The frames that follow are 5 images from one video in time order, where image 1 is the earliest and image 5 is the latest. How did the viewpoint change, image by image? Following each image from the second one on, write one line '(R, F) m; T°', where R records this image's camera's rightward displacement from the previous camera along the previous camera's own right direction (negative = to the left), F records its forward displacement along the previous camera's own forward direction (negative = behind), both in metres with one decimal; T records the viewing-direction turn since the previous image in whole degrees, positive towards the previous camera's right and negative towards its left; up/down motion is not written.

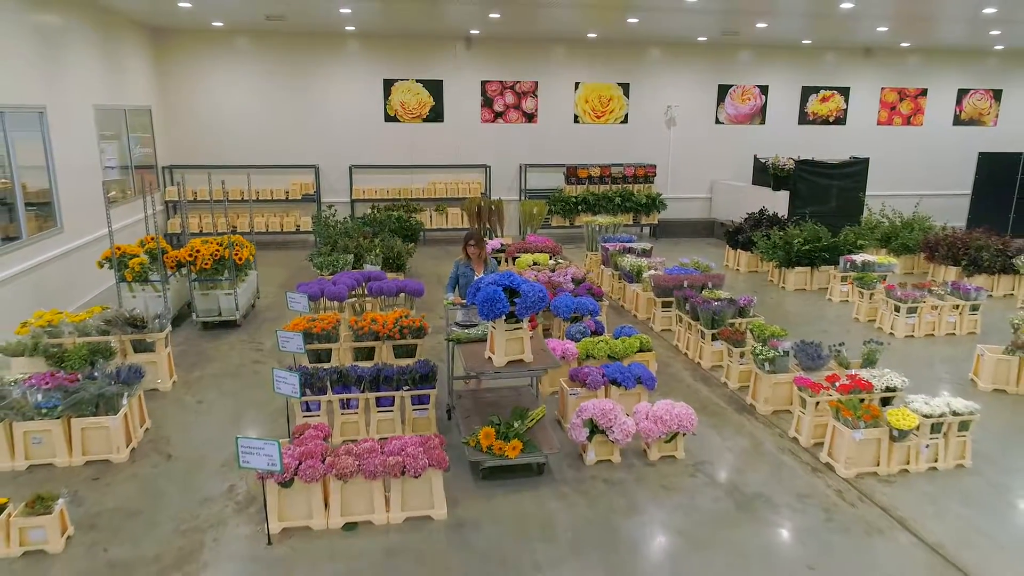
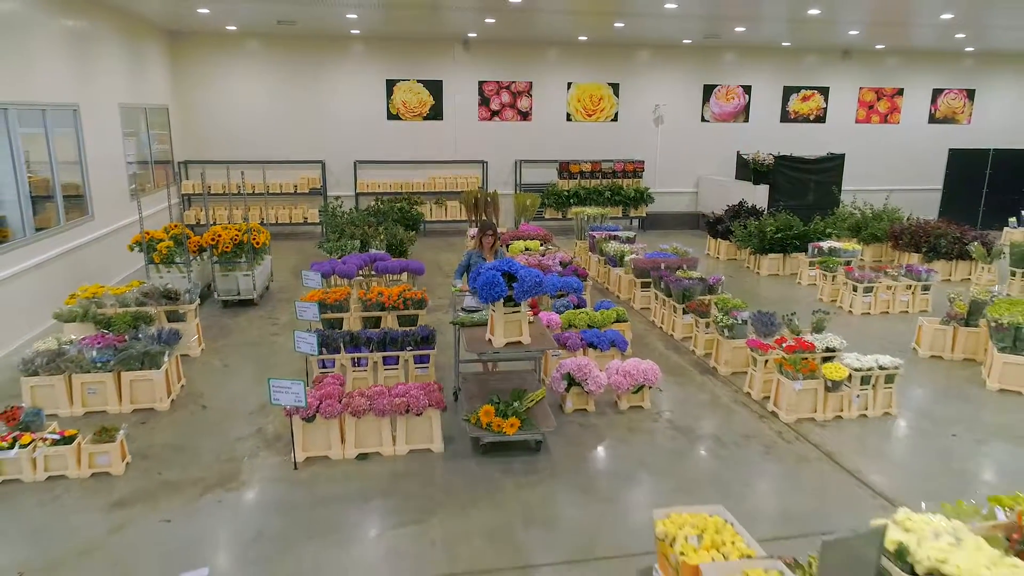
(+0.1, -0.6) m; 0°
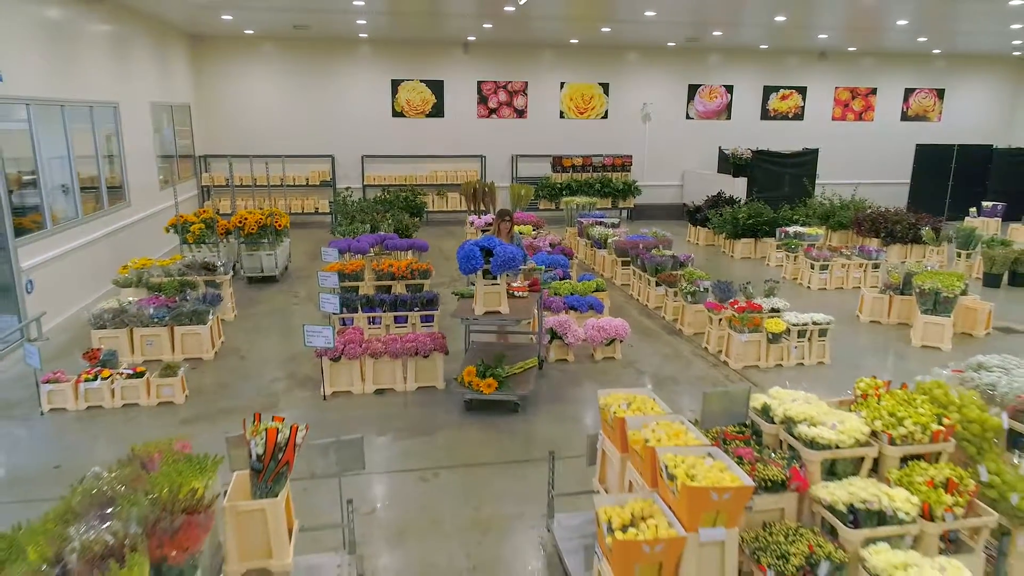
(+0.1, -0.8) m; 0°
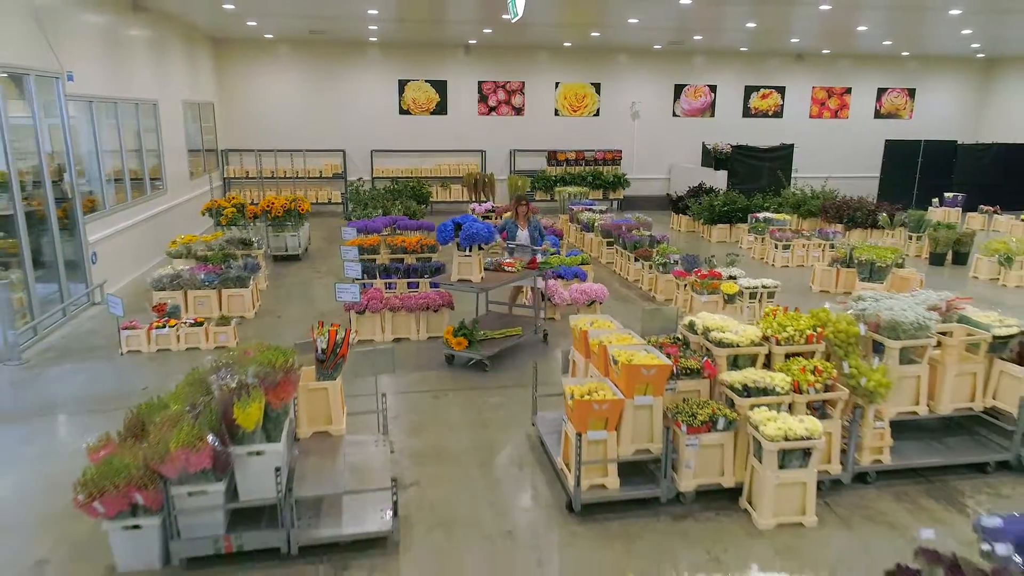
(0.0, -1.0) m; 0°
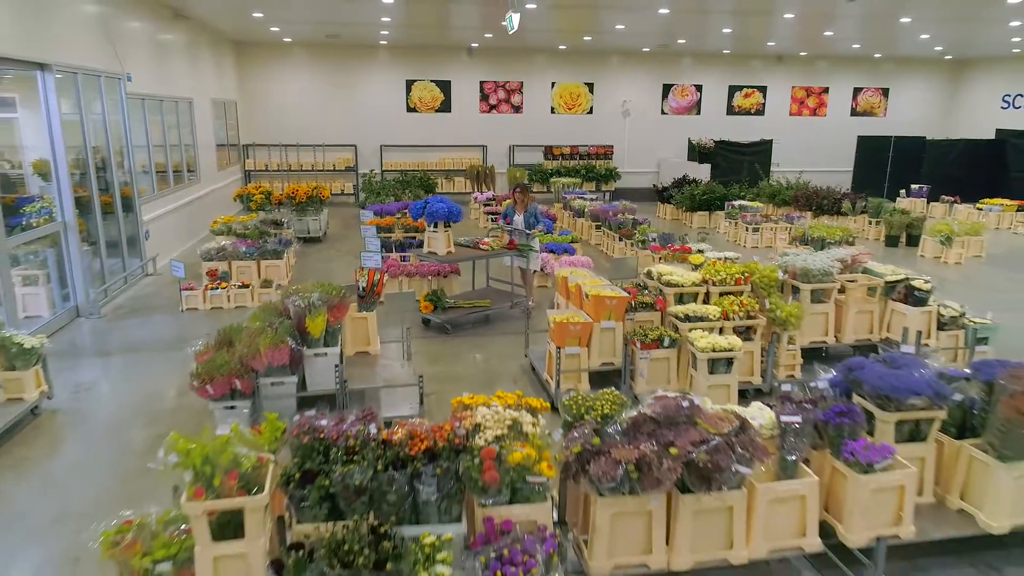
(0.0, -1.0) m; 0°
